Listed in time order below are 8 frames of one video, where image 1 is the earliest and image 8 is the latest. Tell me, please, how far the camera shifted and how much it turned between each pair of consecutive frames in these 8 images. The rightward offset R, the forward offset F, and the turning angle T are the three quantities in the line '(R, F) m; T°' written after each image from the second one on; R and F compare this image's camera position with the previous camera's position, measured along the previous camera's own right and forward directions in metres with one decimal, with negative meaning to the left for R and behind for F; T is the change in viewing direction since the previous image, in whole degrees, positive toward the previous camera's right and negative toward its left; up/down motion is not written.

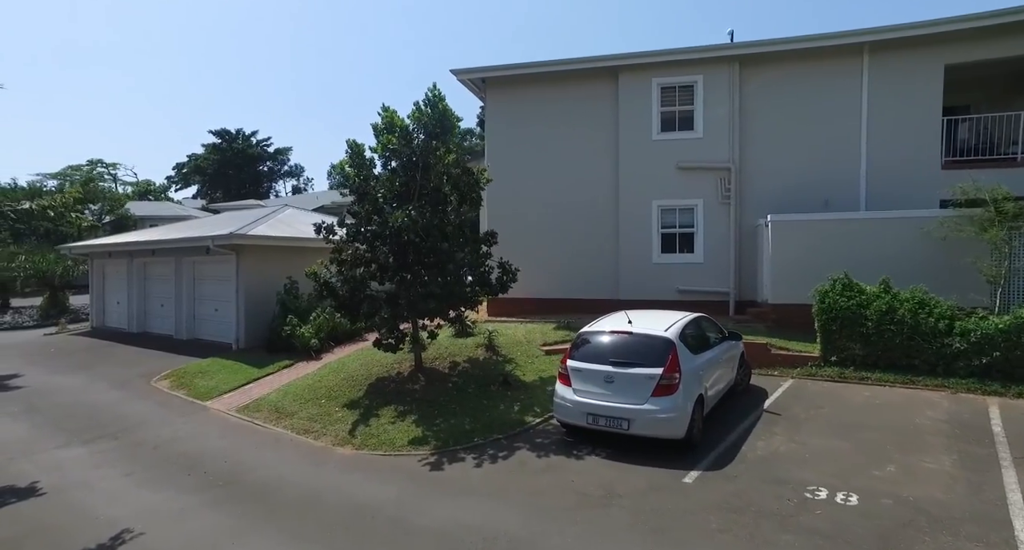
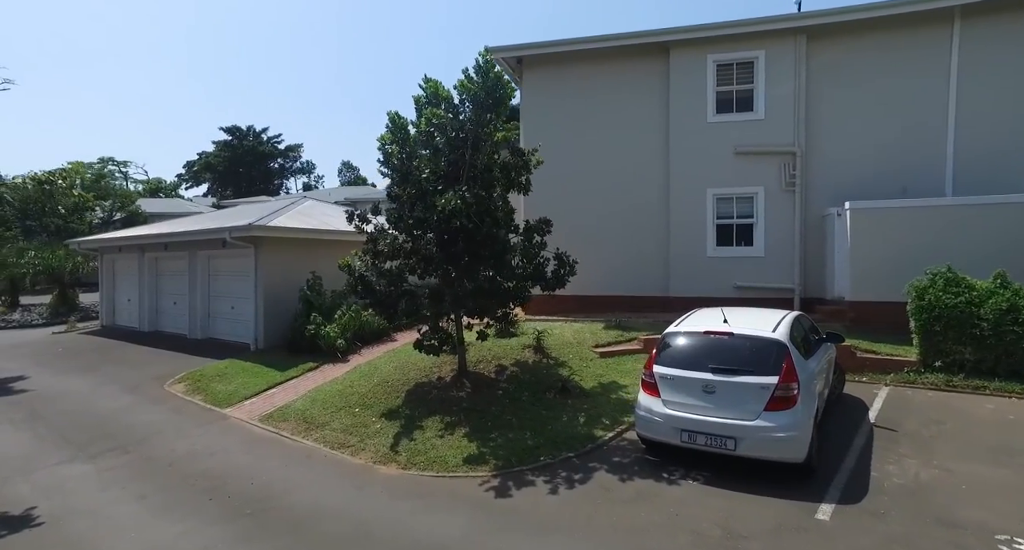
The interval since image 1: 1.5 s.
(-0.8, +0.9) m; -1°
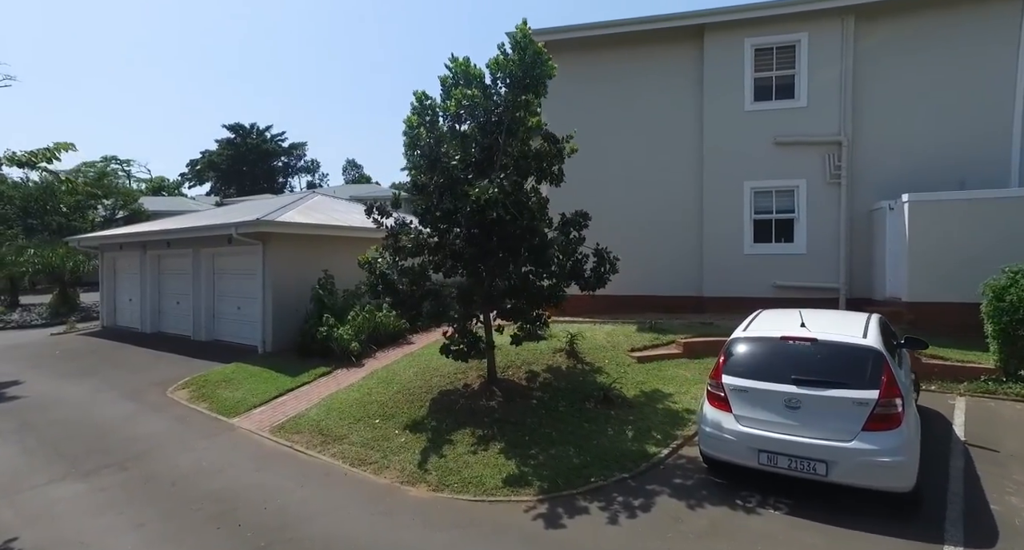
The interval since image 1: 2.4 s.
(-0.5, +0.6) m; 0°
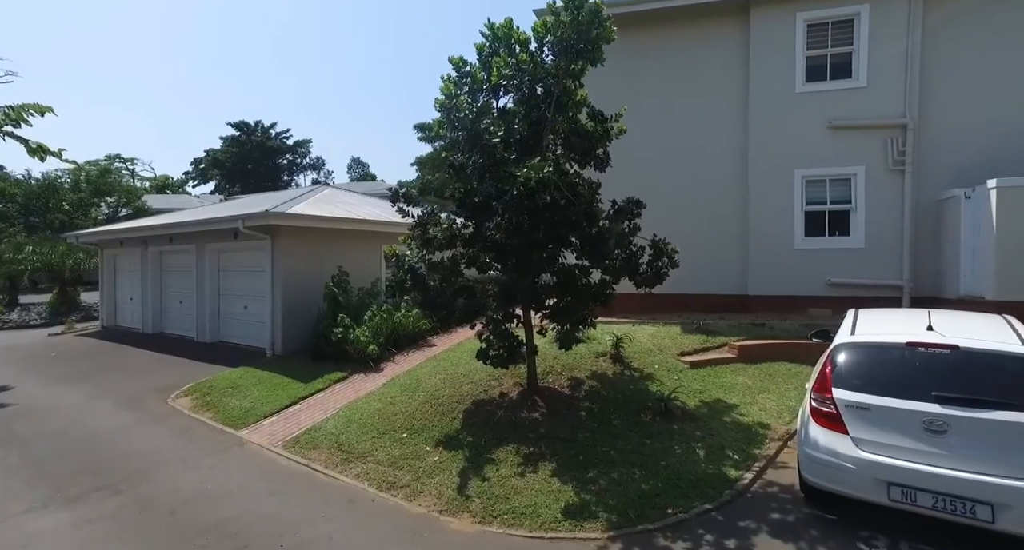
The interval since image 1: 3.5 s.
(-0.5, +0.8) m; 0°
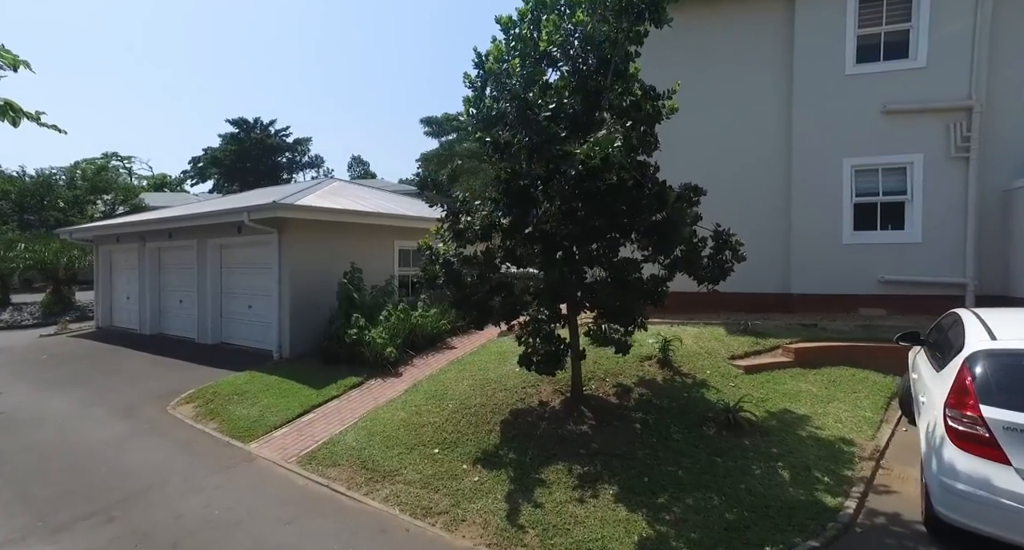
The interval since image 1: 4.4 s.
(-0.5, +0.7) m; 0°
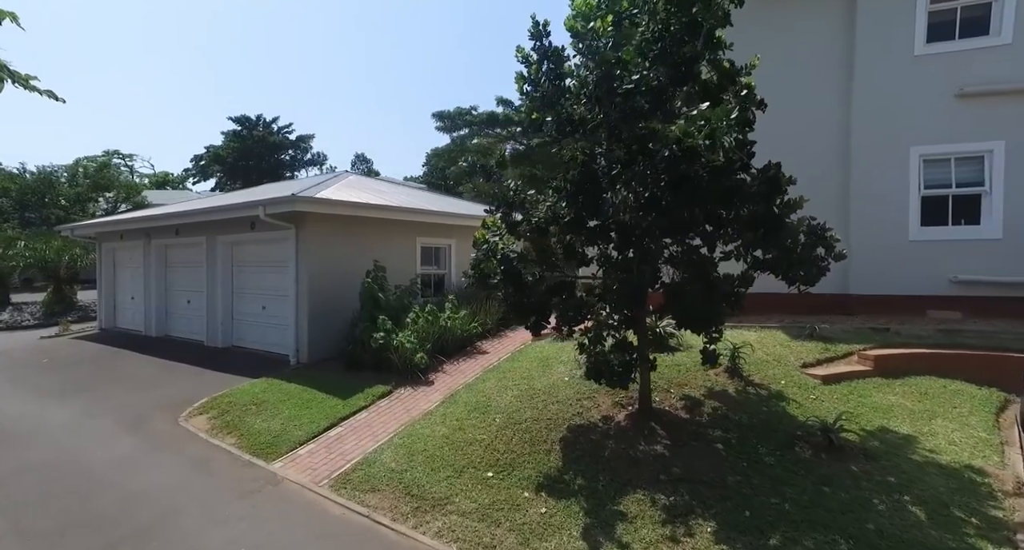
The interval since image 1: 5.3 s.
(-0.6, +0.6) m; 0°
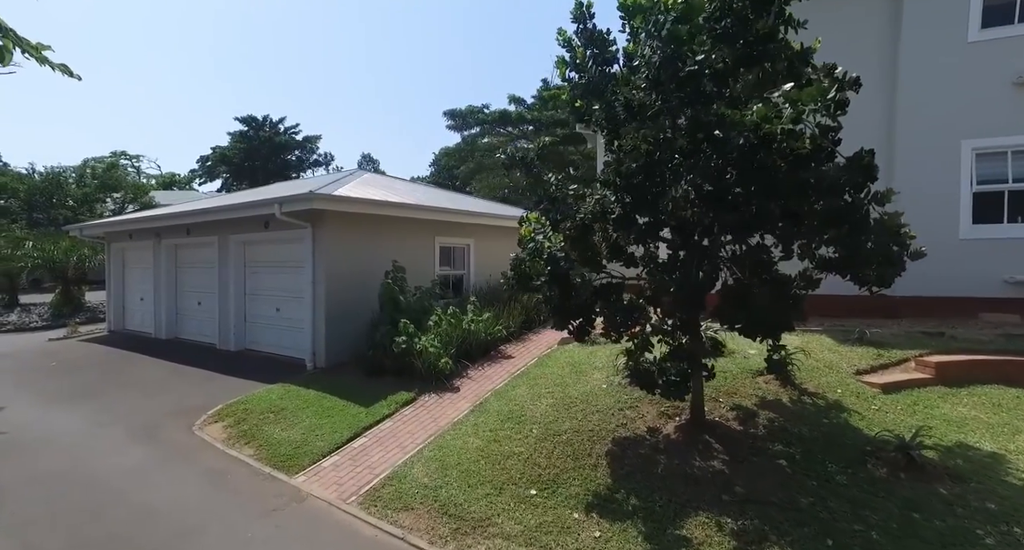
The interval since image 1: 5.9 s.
(-0.4, +0.3) m; 0°
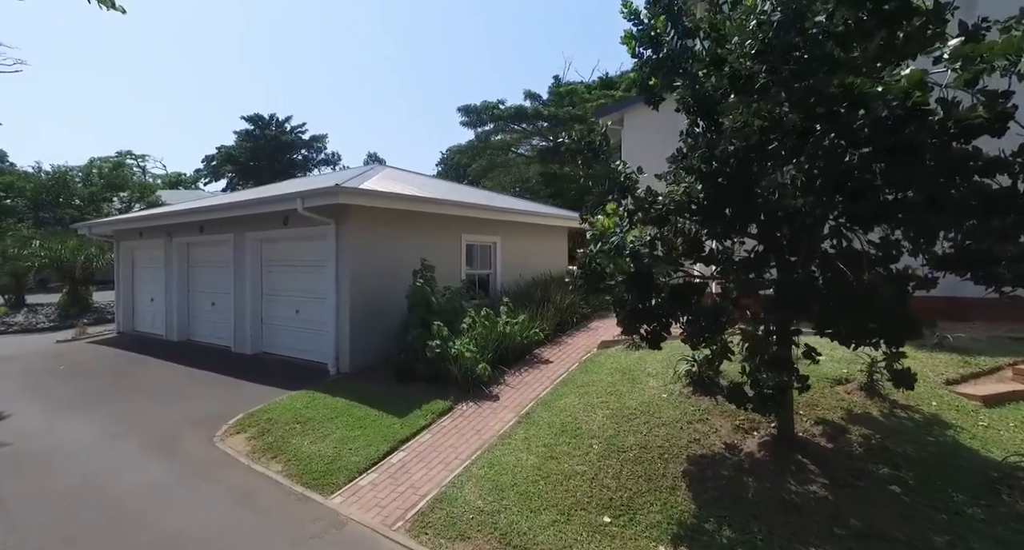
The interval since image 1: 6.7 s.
(-0.5, +0.5) m; 0°
